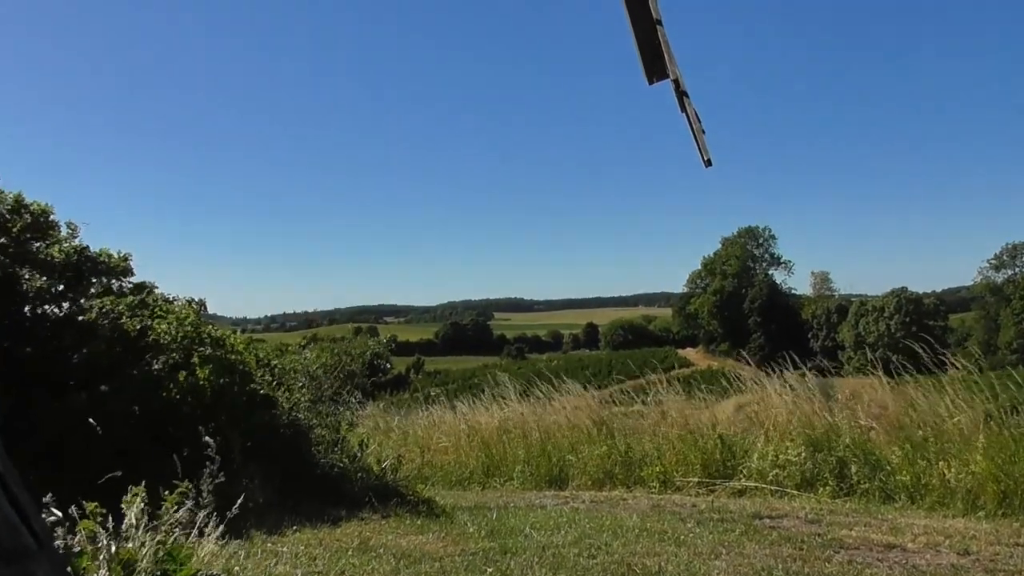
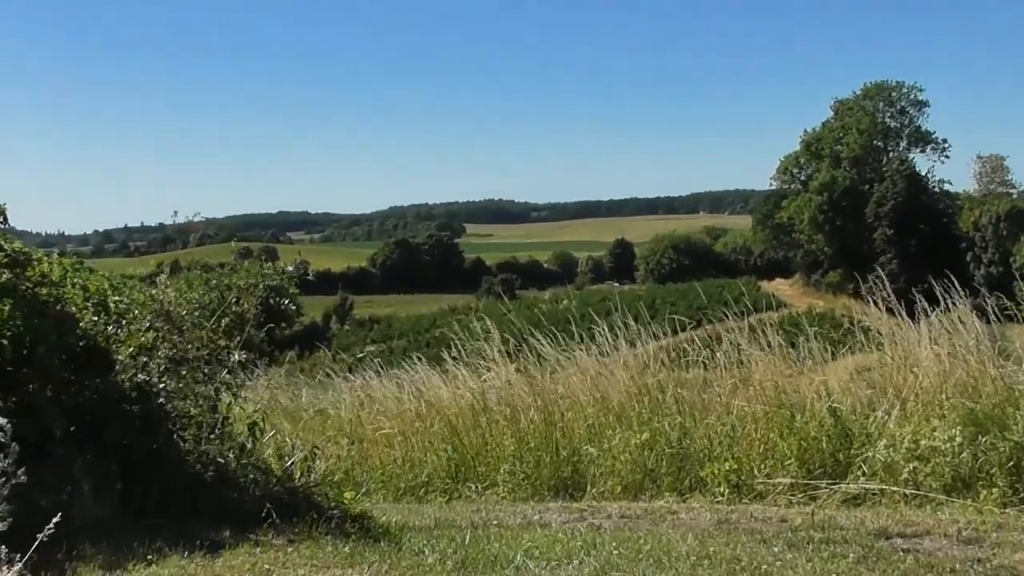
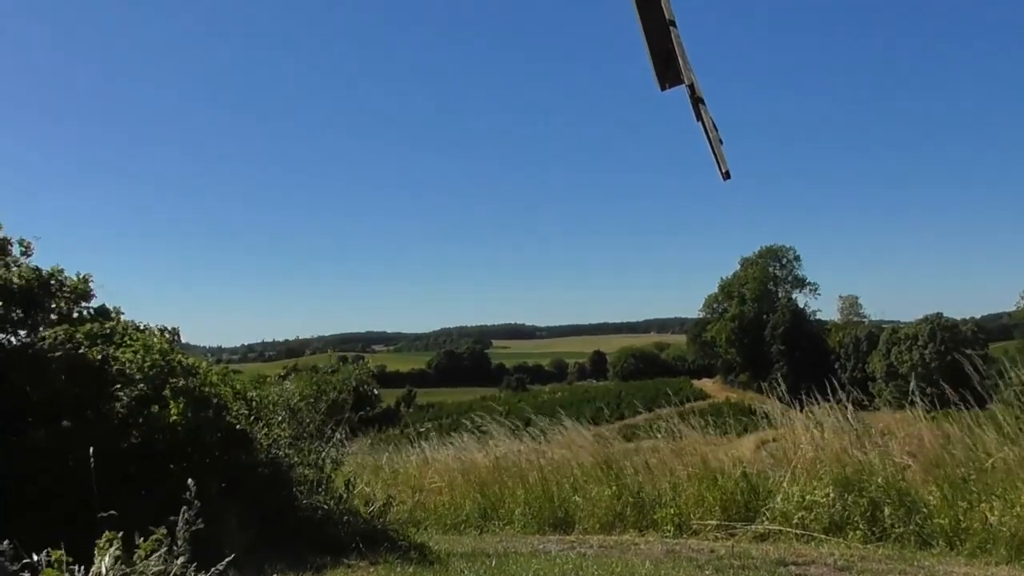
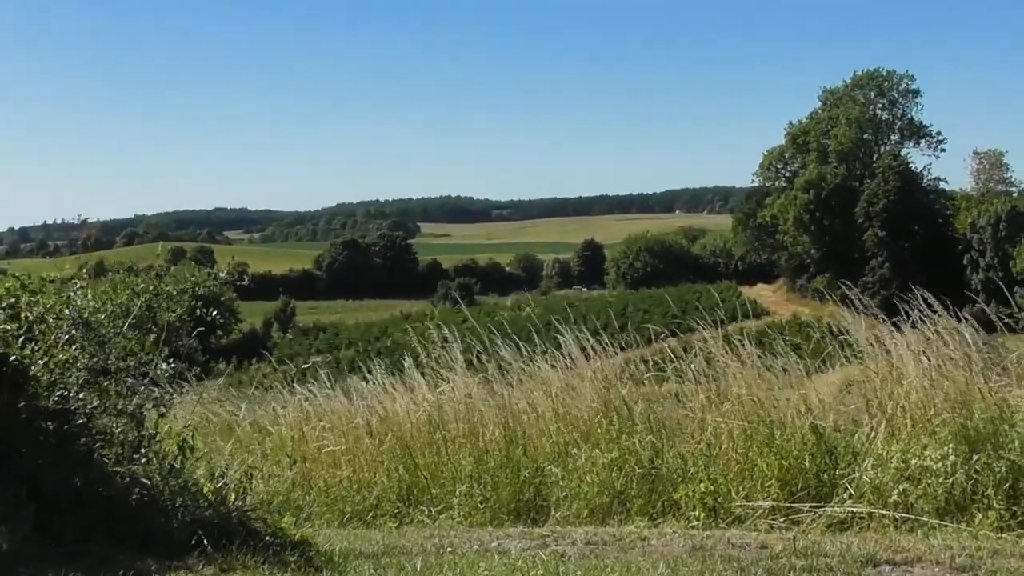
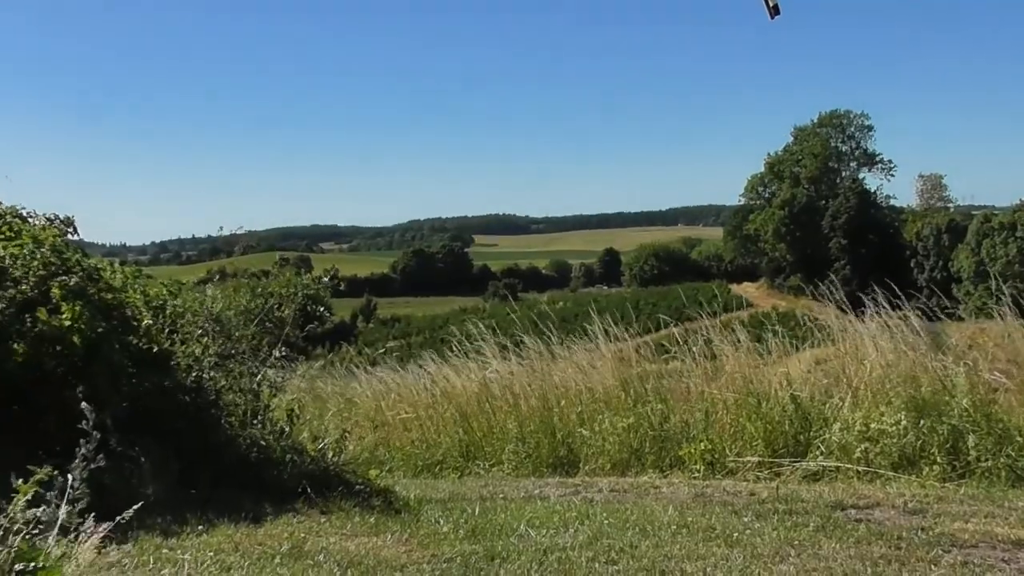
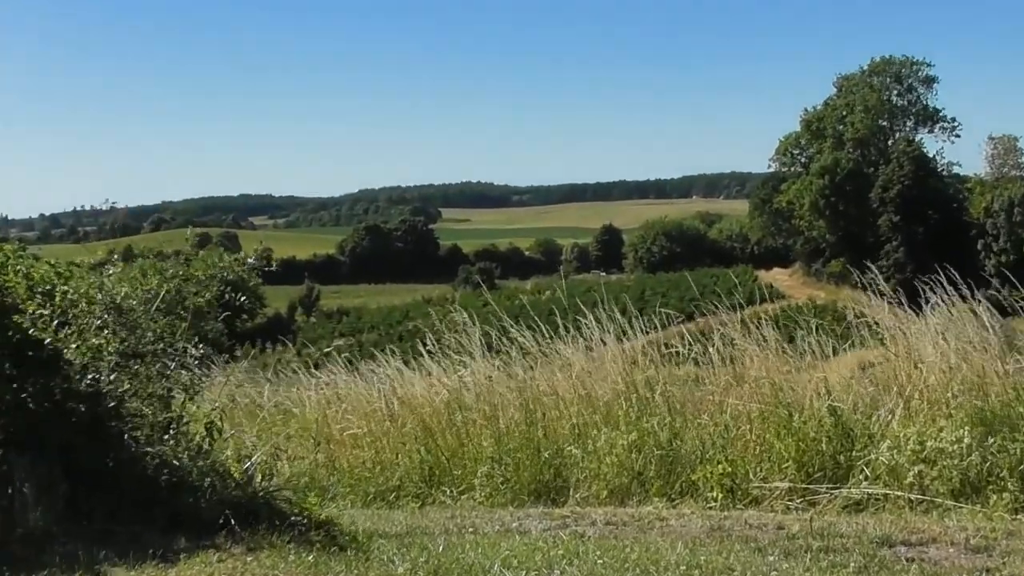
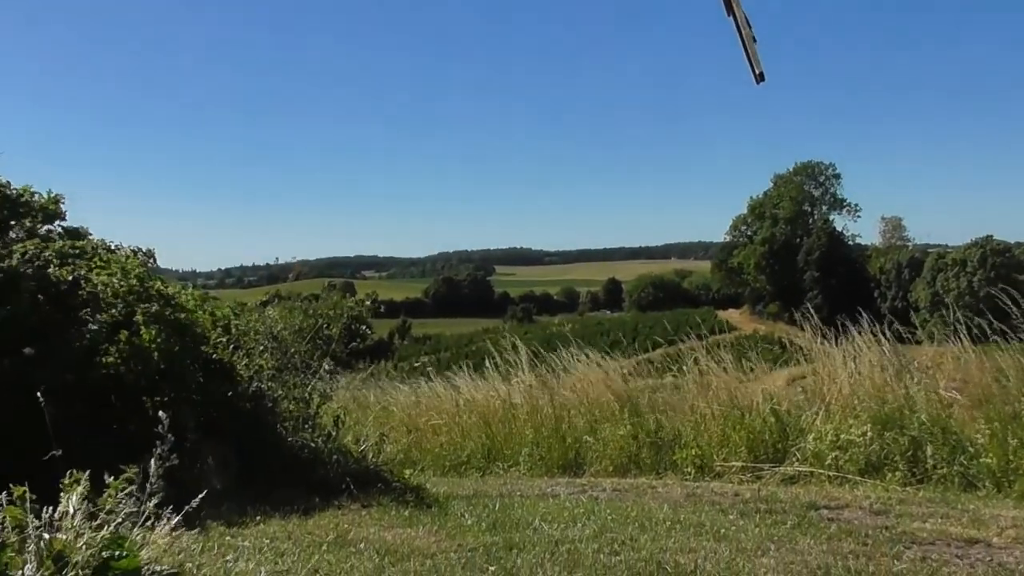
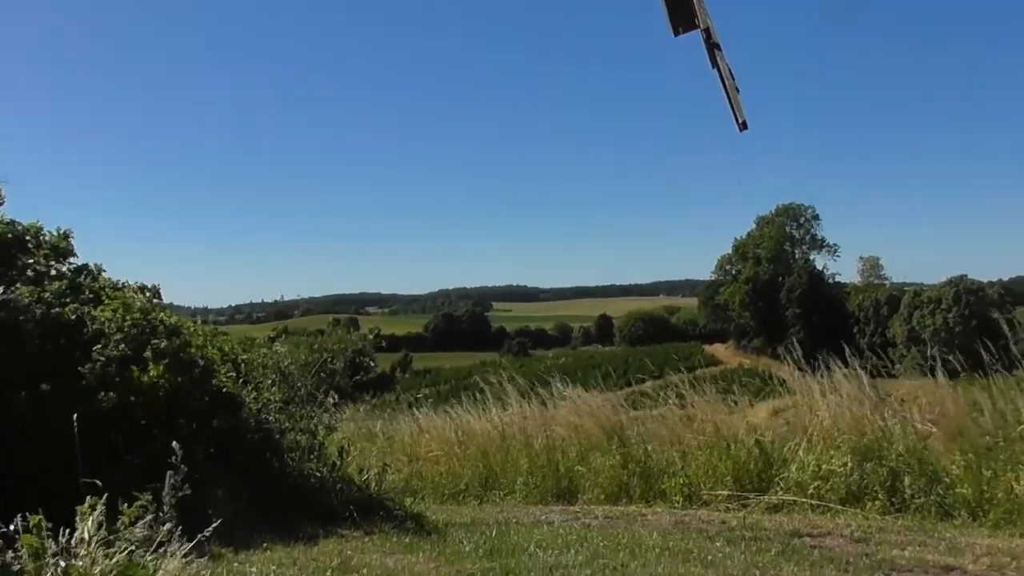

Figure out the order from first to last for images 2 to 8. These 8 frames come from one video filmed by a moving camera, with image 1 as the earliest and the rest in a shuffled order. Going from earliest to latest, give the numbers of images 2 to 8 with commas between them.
3, 8, 7, 5, 2, 6, 4
